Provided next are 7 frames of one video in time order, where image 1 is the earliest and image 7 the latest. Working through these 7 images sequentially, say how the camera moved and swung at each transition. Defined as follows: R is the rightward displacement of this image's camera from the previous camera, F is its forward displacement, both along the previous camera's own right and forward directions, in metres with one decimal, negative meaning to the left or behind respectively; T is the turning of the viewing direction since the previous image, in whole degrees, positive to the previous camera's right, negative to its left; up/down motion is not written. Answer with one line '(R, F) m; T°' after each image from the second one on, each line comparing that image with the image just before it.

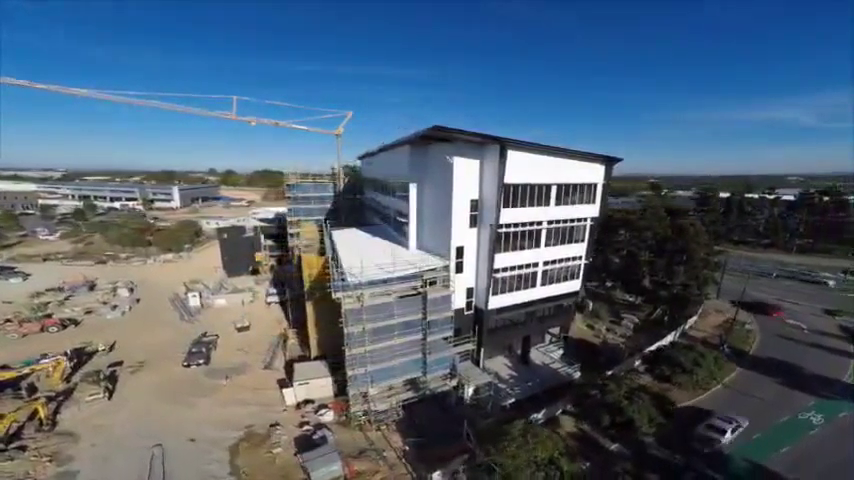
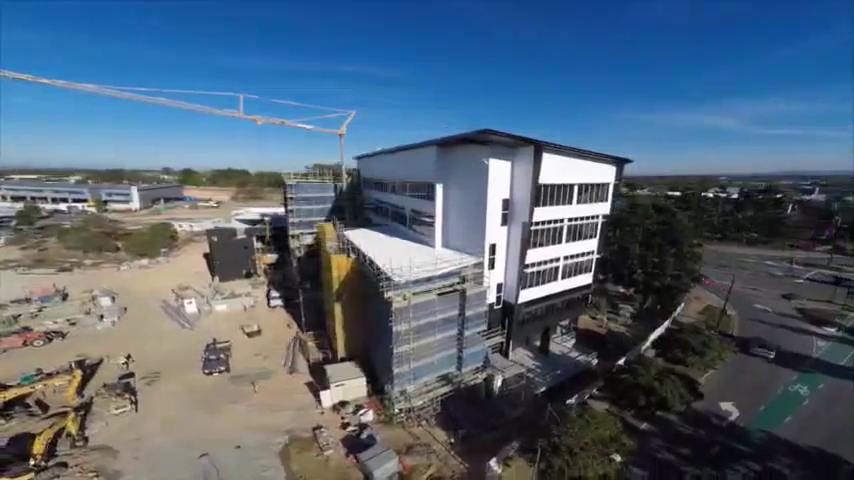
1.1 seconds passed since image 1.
(-4.6, -0.4) m; +6°
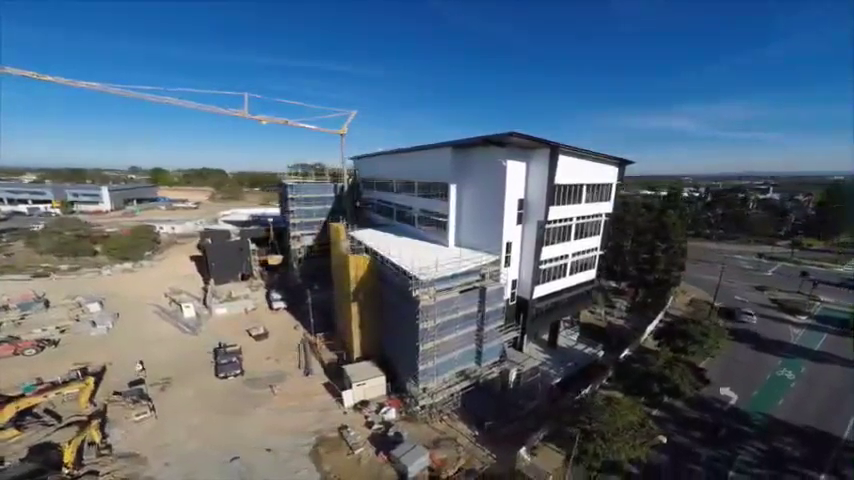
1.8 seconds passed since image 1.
(-2.8, -0.4) m; +4°
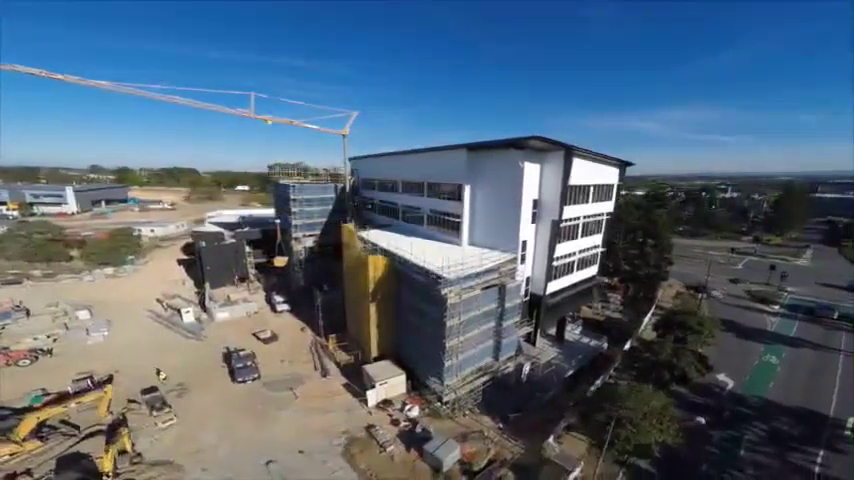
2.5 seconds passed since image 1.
(-3.0, -0.4) m; +4°
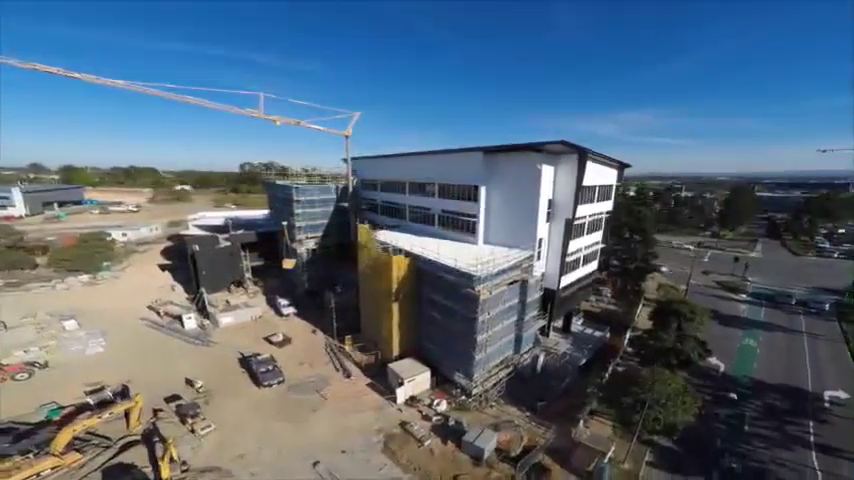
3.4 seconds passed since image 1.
(-3.9, -0.5) m; +5°
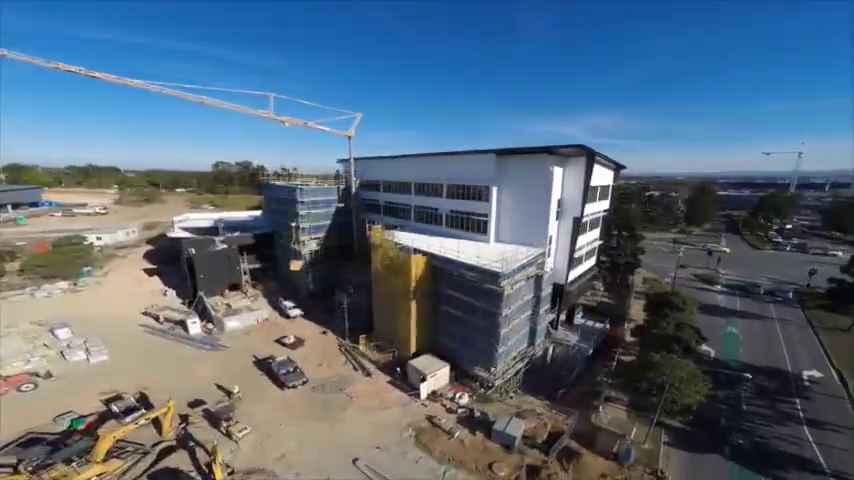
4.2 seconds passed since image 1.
(-3.3, -0.6) m; +4°
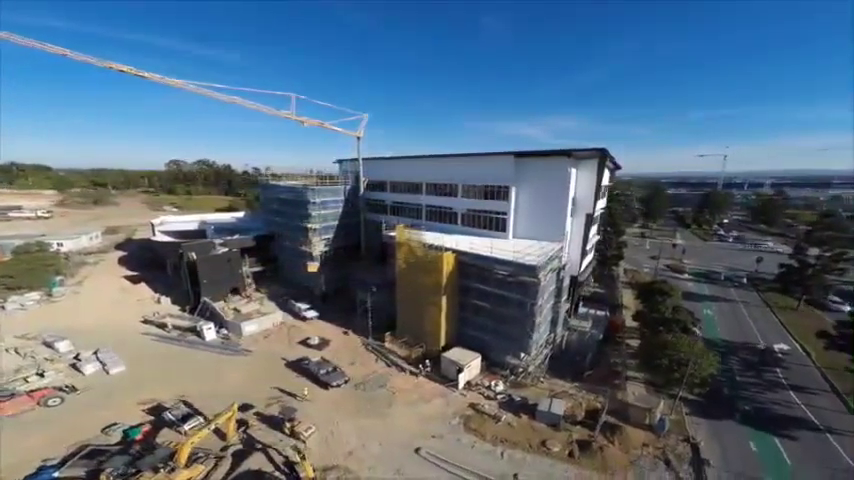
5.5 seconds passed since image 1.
(-5.5, -0.8) m; +6°
